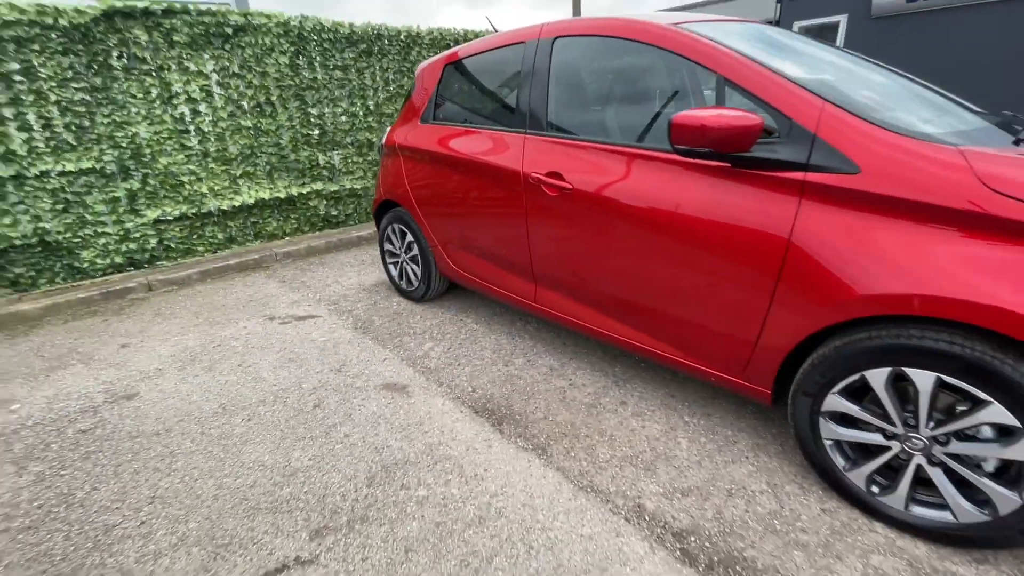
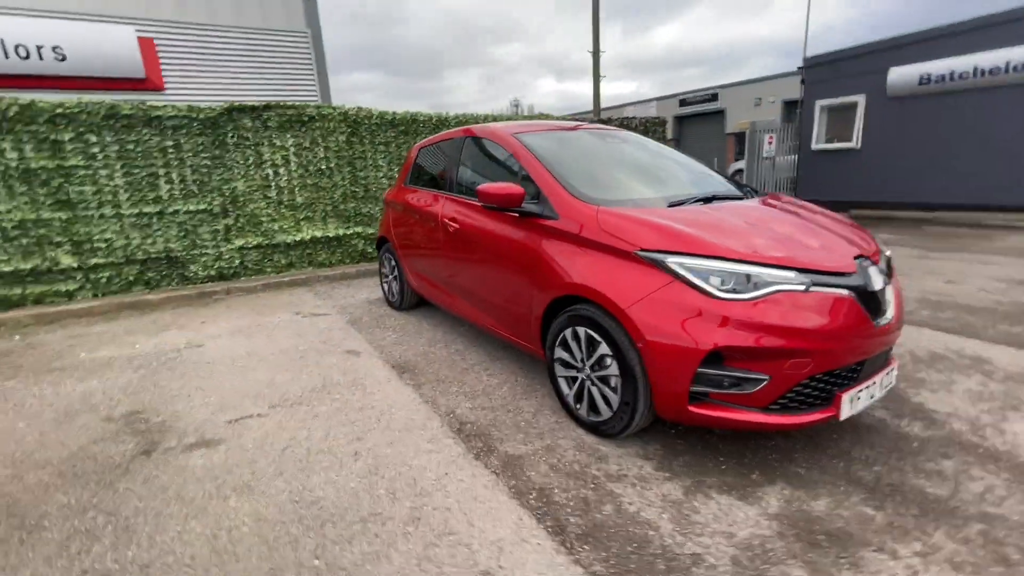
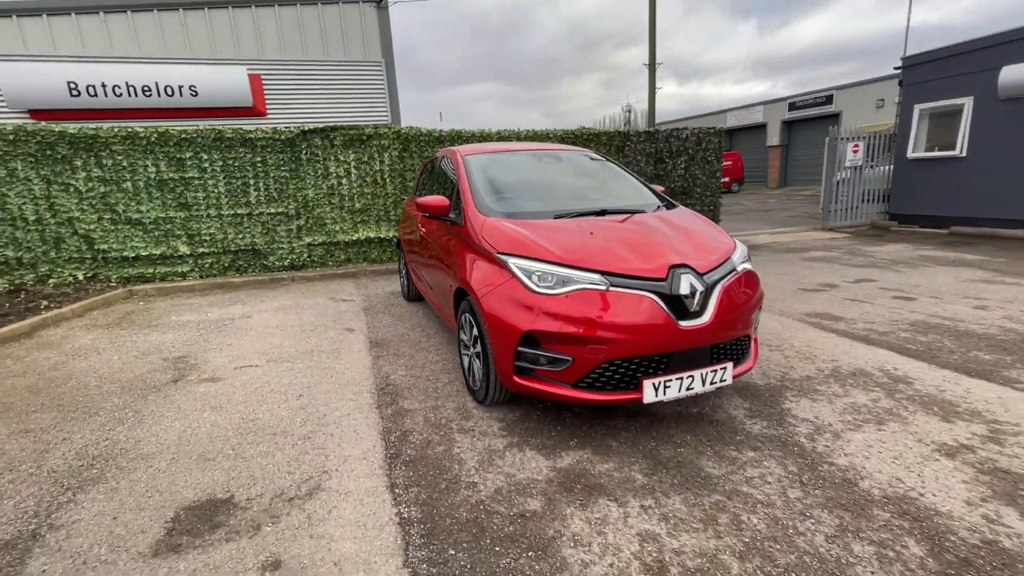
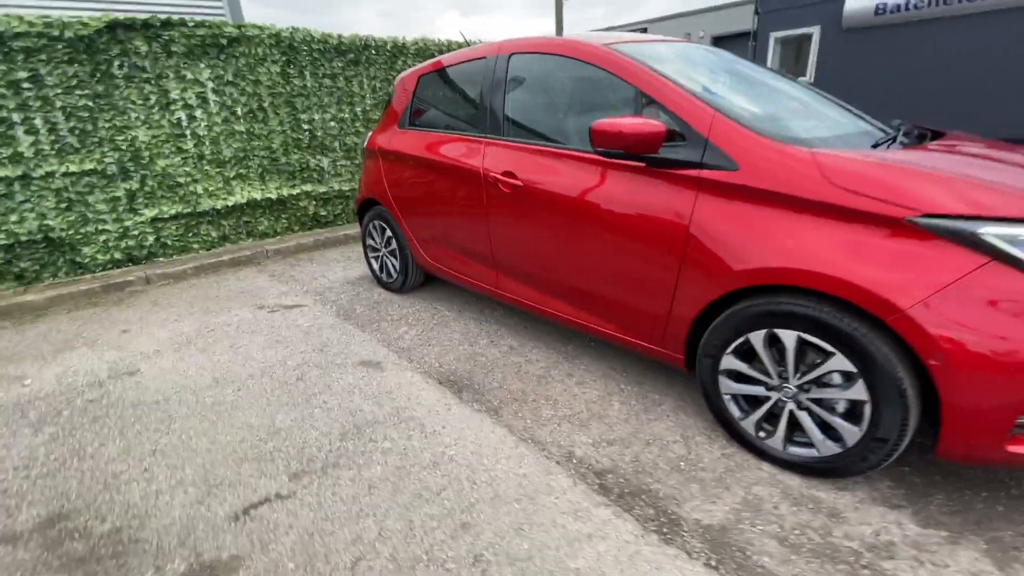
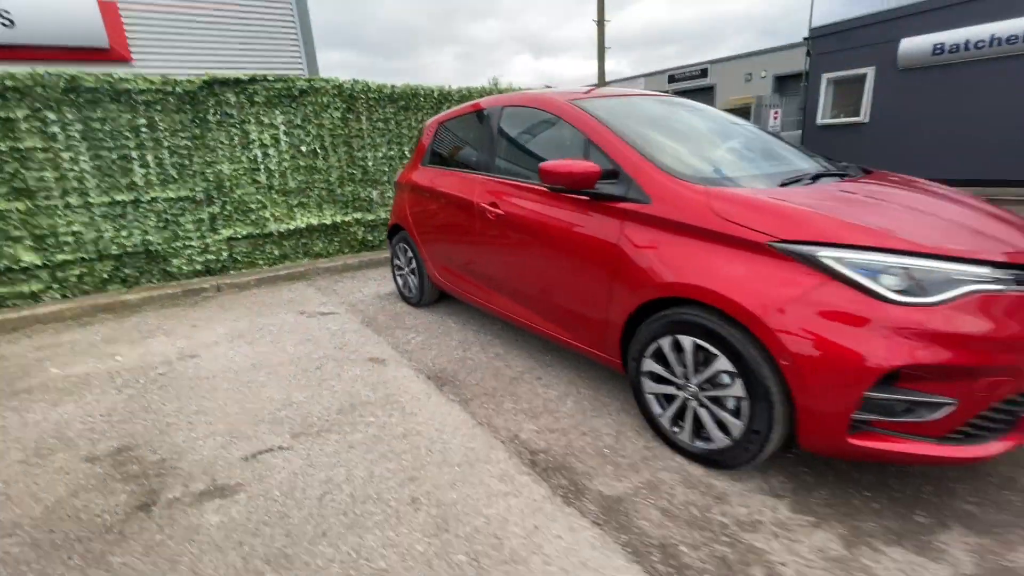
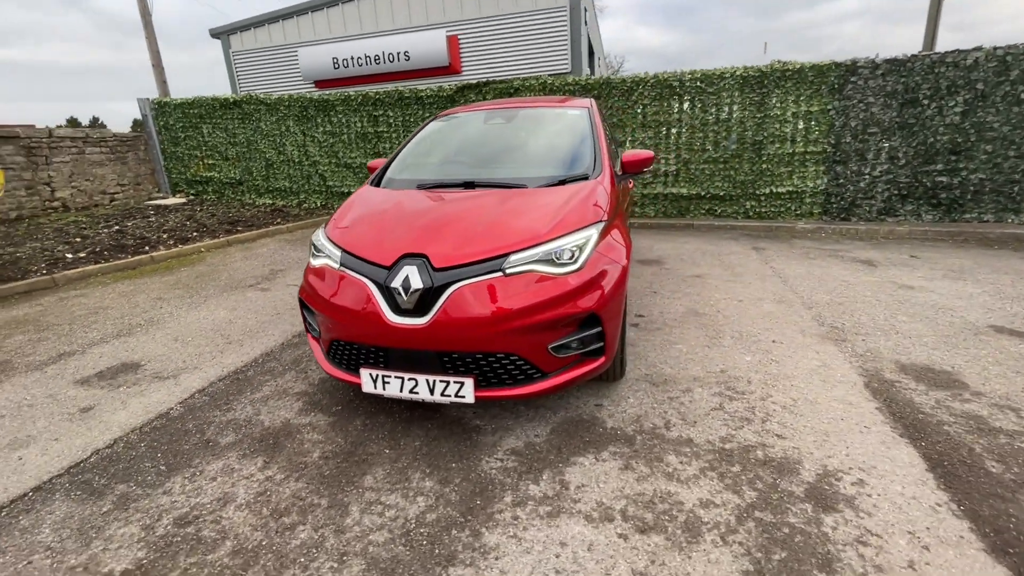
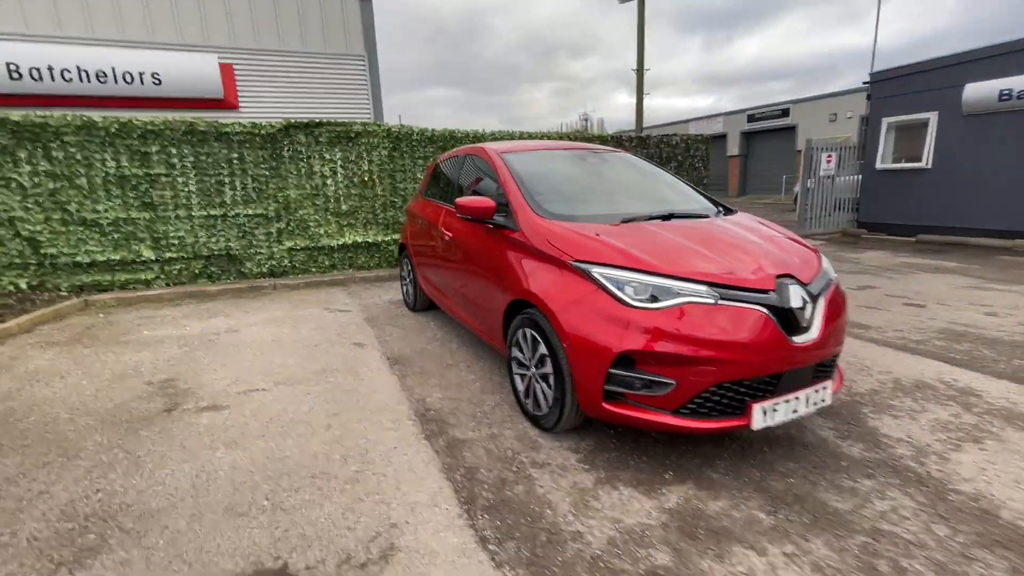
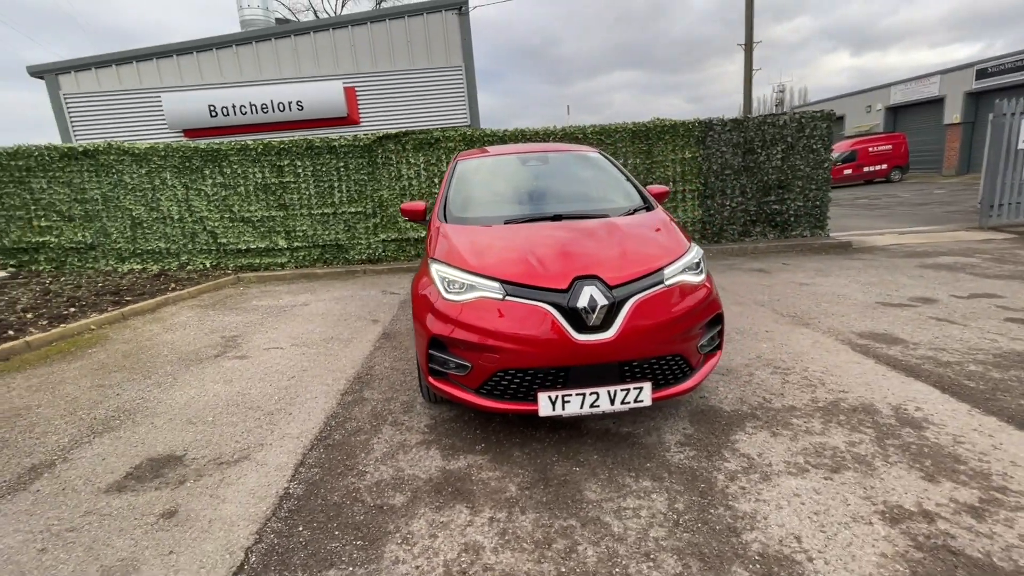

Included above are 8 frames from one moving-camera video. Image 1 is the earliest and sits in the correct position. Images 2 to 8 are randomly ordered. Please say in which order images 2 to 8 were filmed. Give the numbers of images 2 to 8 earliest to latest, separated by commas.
4, 5, 2, 7, 3, 8, 6
